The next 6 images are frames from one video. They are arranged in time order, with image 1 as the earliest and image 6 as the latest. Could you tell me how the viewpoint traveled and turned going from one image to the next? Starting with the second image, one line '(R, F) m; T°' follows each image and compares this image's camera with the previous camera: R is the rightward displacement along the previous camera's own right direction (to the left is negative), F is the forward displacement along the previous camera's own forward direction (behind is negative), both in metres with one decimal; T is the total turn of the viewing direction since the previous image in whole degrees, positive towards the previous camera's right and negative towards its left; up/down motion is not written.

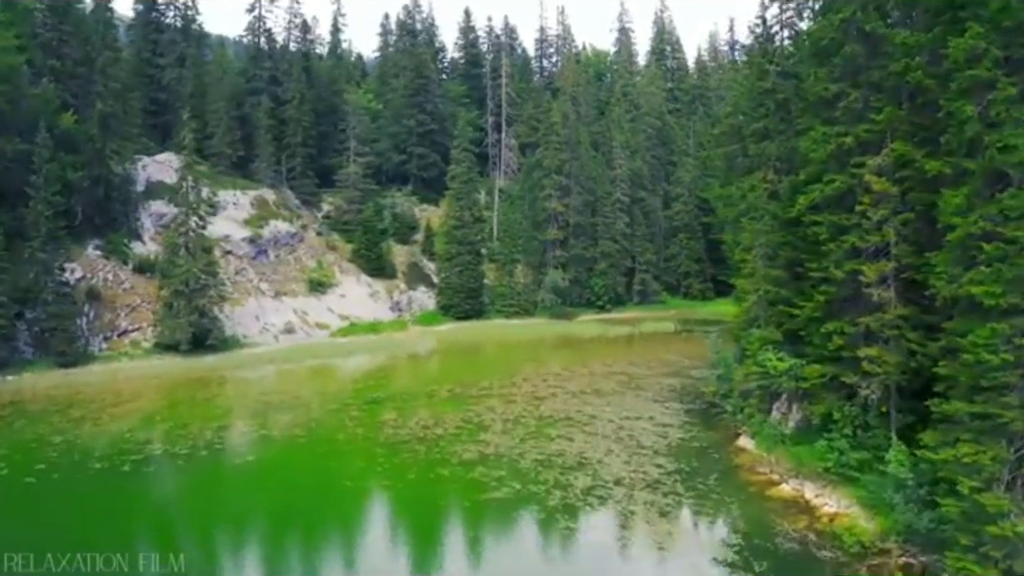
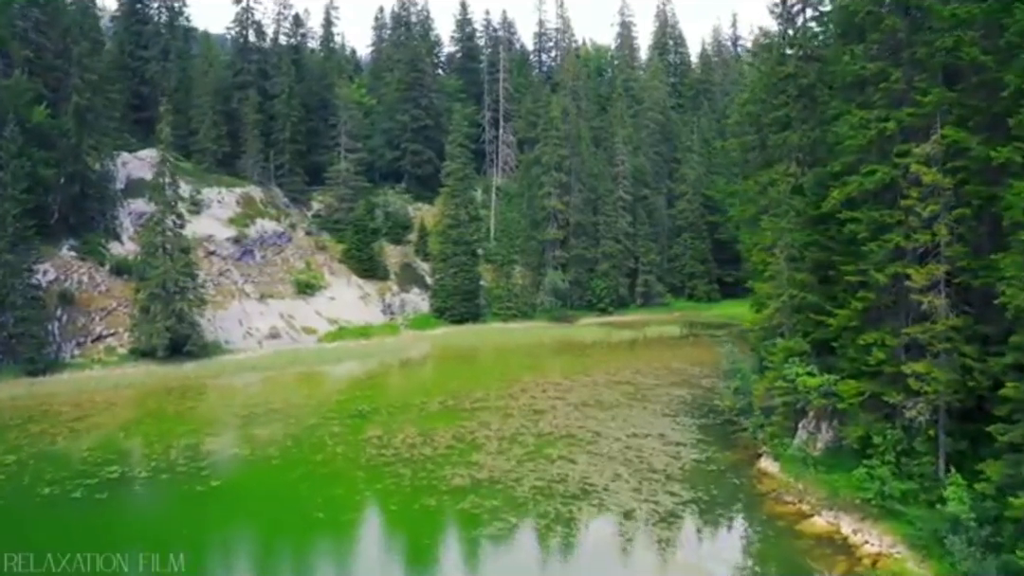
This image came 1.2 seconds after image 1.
(+0.1, +2.4) m; 0°
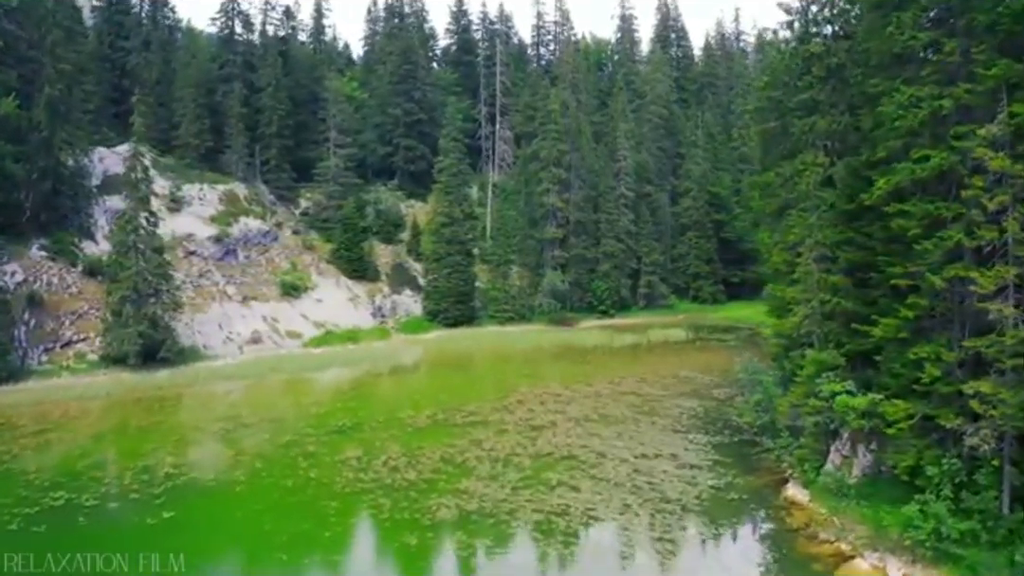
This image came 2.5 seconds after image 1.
(+0.1, +2.5) m; 0°
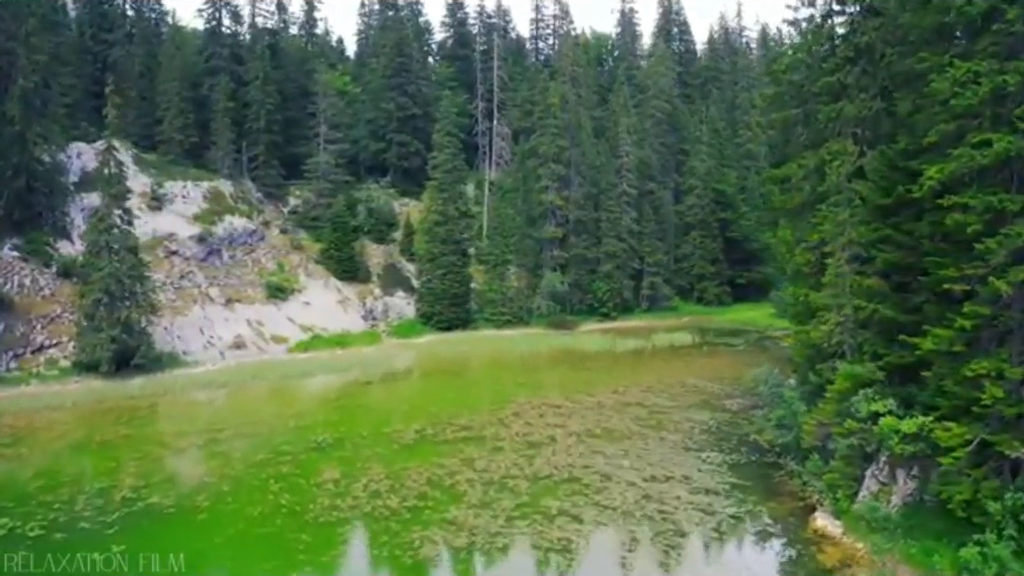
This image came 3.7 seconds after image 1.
(+0.1, +2.2) m; 0°
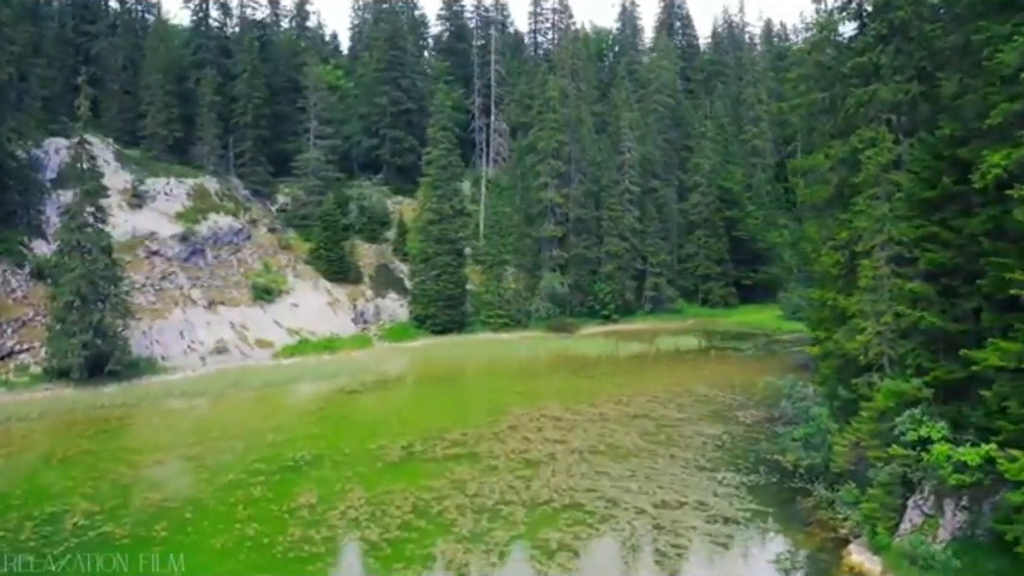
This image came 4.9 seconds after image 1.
(+0.1, +2.0) m; 0°
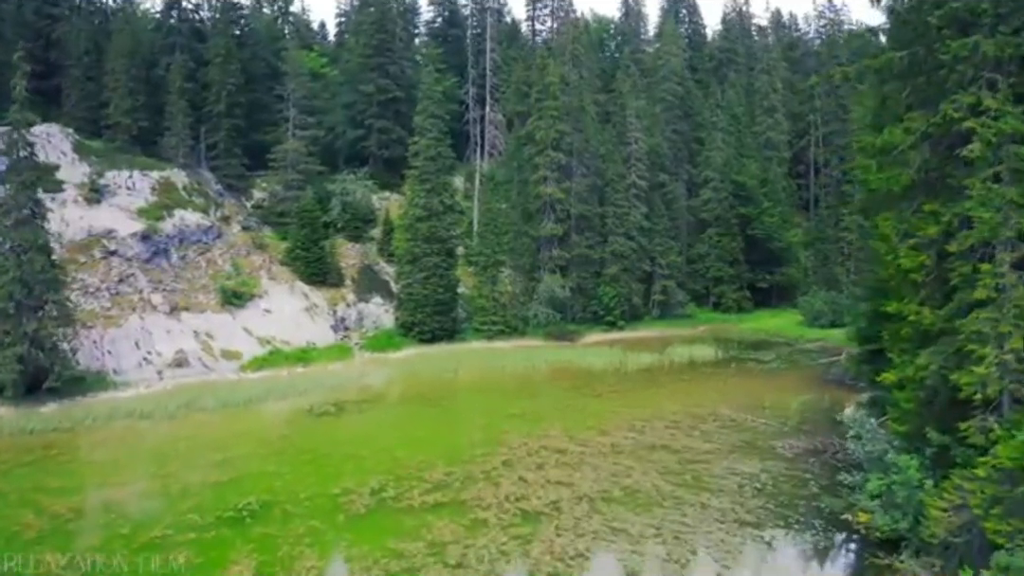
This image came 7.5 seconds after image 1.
(+0.1, +4.0) m; 0°
